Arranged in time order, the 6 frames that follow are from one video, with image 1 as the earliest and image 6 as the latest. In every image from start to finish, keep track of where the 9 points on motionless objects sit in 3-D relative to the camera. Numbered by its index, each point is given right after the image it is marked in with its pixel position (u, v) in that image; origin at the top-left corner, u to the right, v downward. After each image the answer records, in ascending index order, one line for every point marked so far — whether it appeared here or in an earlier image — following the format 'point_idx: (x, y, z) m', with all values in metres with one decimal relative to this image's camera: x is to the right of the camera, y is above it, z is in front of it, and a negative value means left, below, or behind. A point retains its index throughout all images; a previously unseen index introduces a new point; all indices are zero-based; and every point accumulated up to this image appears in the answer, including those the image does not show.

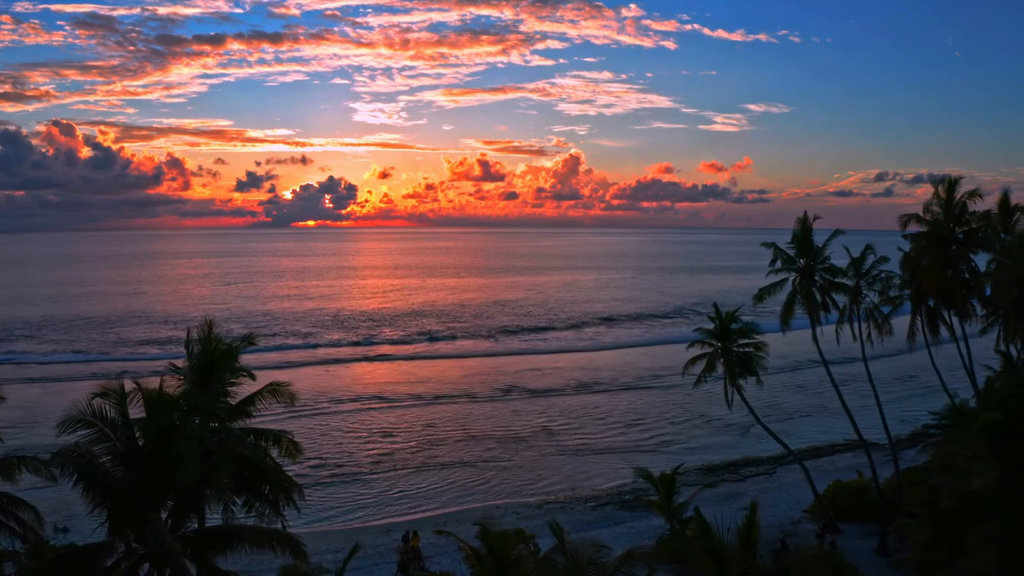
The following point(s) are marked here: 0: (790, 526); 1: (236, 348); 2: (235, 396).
0: (+7.0, -5.8, +18.2) m
1: (-5.7, -1.2, +14.6) m
2: (-5.8, -2.2, +14.7) m
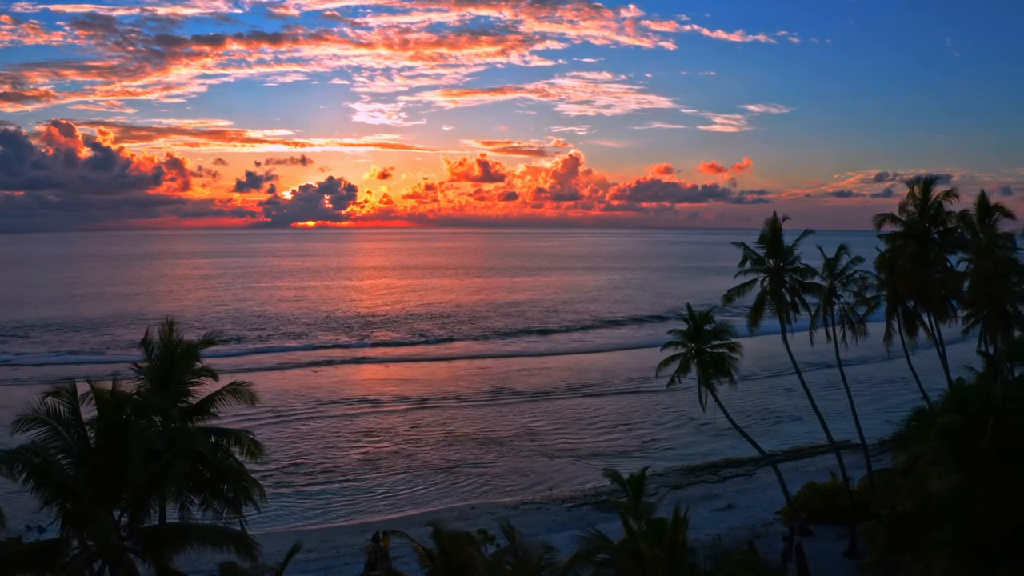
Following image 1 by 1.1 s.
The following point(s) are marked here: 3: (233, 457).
0: (+6.2, -5.8, +18.0) m
1: (-6.5, -1.2, +14.3) m
2: (-6.6, -2.2, +14.4) m
3: (-5.7, -3.3, +14.2) m
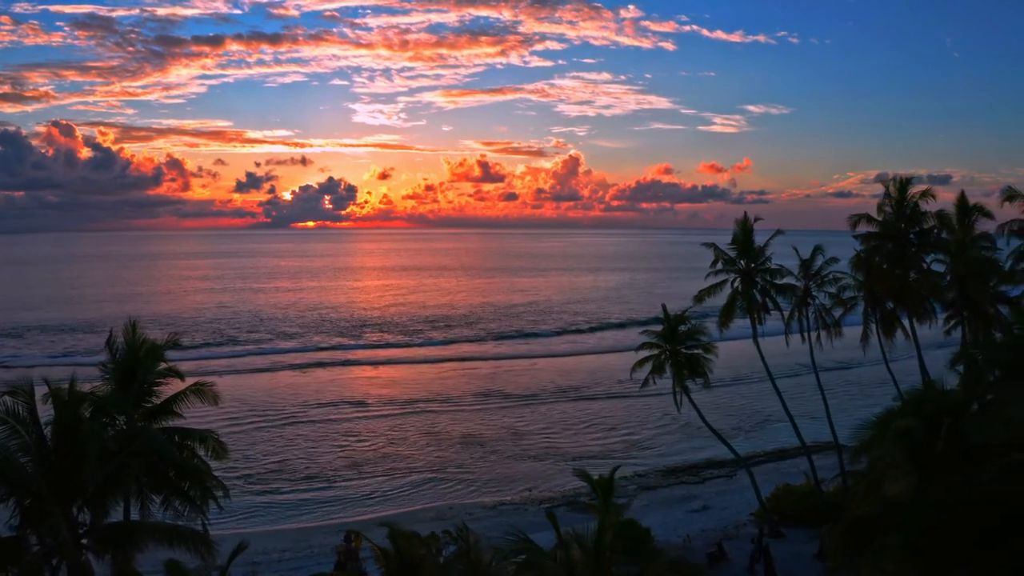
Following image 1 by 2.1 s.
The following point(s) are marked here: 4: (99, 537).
0: (+5.6, -5.8, +17.9) m
1: (-7.1, -1.2, +14.2) m
2: (-7.2, -2.2, +14.3) m
3: (-6.3, -3.3, +14.1) m
4: (-6.7, -4.0, +11.4) m
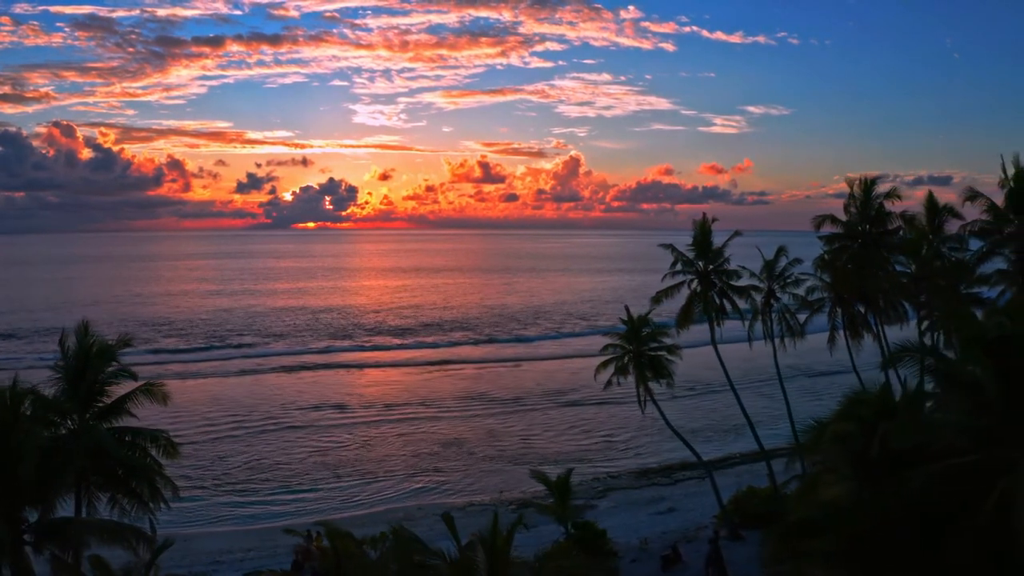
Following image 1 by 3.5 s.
0: (+4.7, -5.9, +17.8) m
1: (-8.0, -1.2, +14.2) m
2: (-8.1, -2.2, +14.2) m
3: (-7.2, -3.3, +14.0) m
4: (-7.6, -4.0, +11.3) m
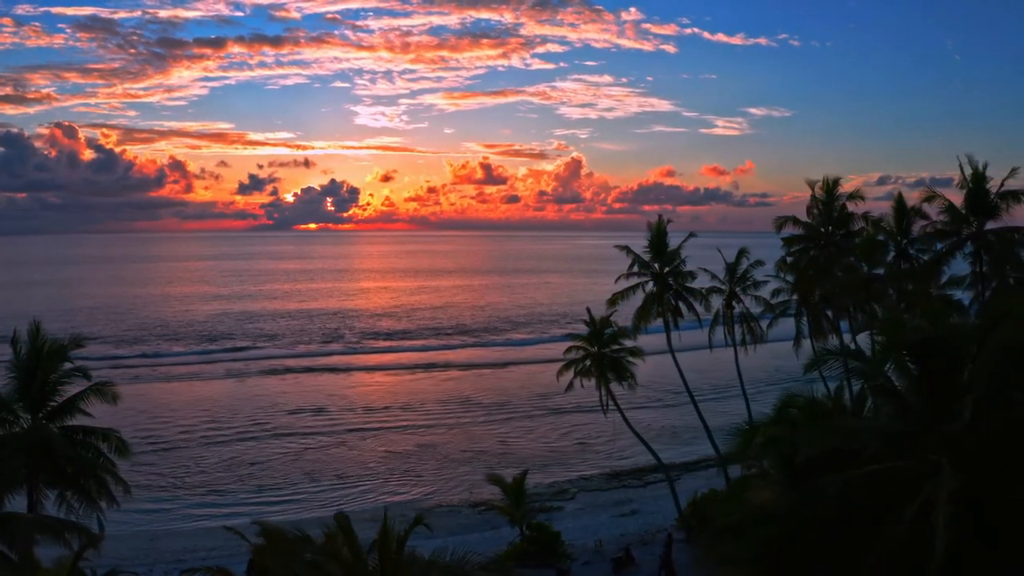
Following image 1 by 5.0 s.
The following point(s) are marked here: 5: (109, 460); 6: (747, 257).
0: (+3.7, -5.9, +17.8) m
1: (-8.9, -1.2, +14.1) m
2: (-9.0, -2.2, +14.2) m
3: (-8.1, -3.3, +14.0) m
4: (-8.5, -4.0, +11.3) m
5: (-7.9, -3.4, +13.9) m
6: (+5.9, +0.8, +17.6) m
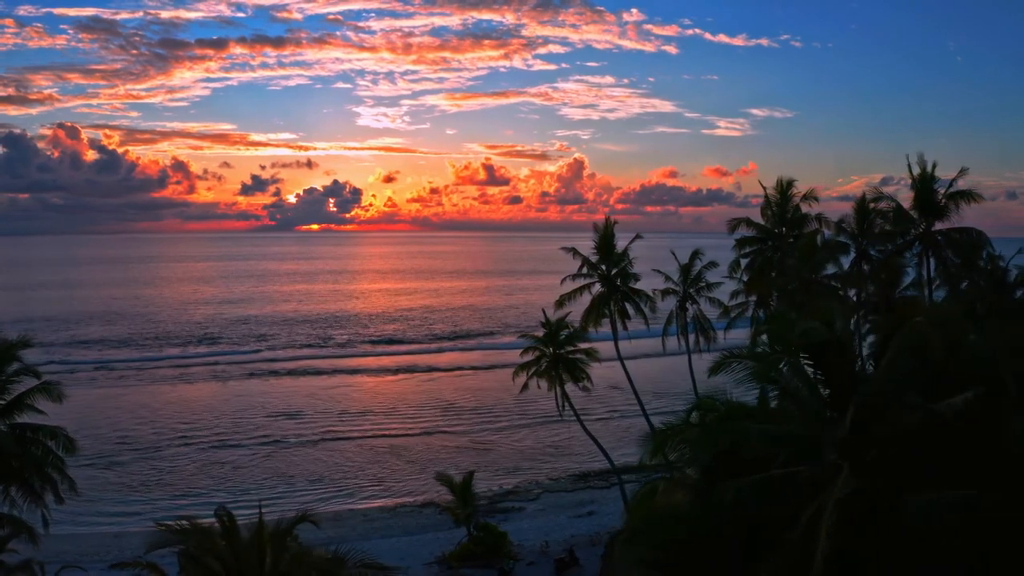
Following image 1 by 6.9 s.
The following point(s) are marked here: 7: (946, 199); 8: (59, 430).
0: (+2.6, -5.9, +17.8) m
1: (-10.0, -1.2, +14.2) m
2: (-10.1, -2.2, +14.3) m
3: (-9.2, -3.4, +14.1) m
4: (-9.6, -4.1, +11.4) m
5: (-9.0, -3.4, +14.0) m
6: (+4.8, +0.8, +17.7) m
7: (+11.0, +2.2, +17.7) m
8: (-9.1, -2.9, +14.3) m
